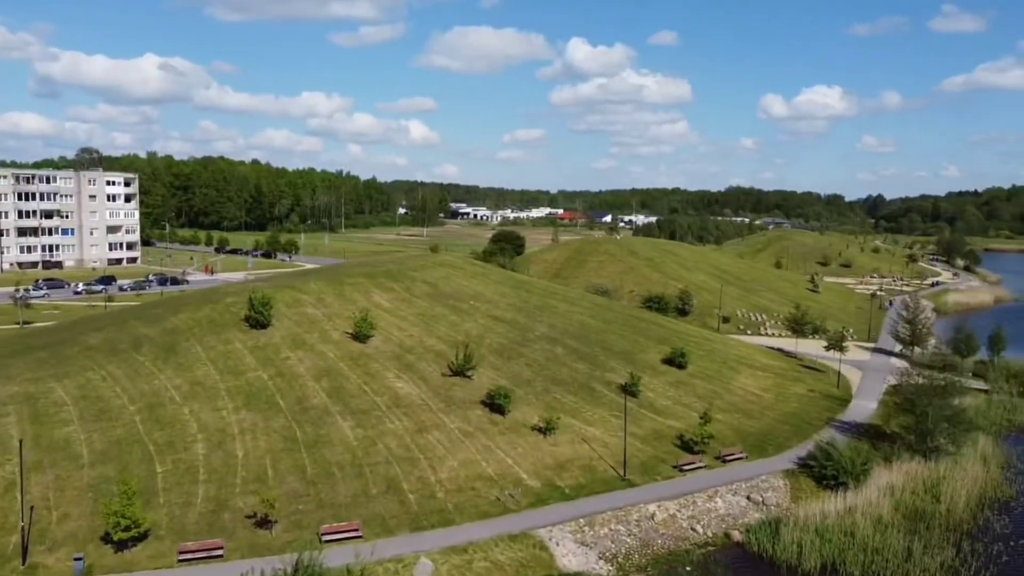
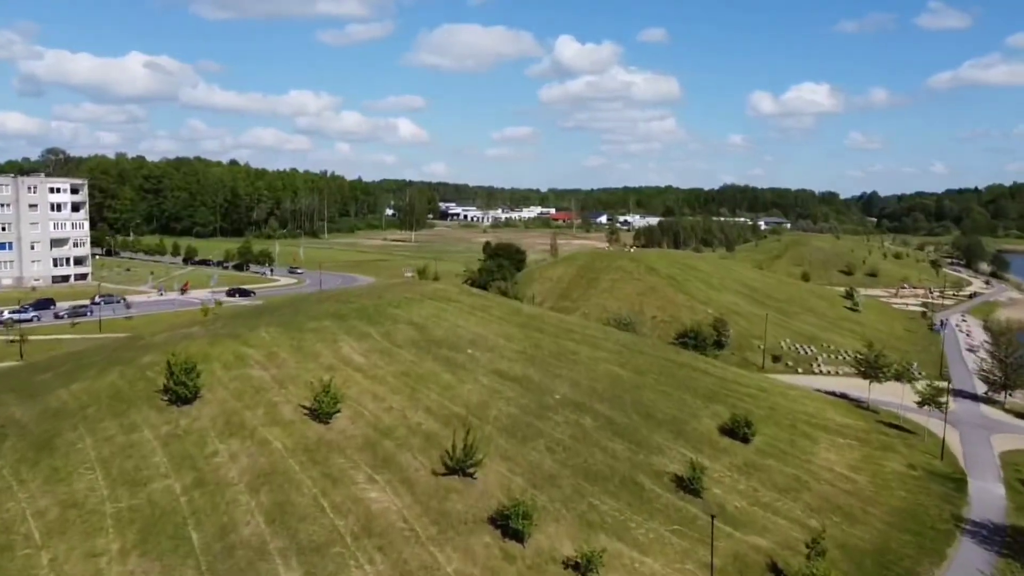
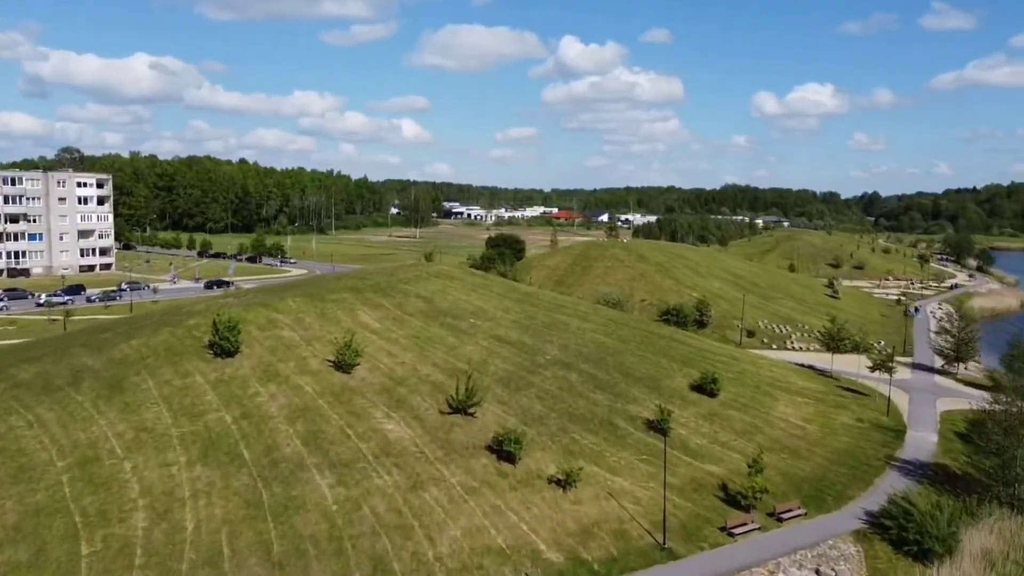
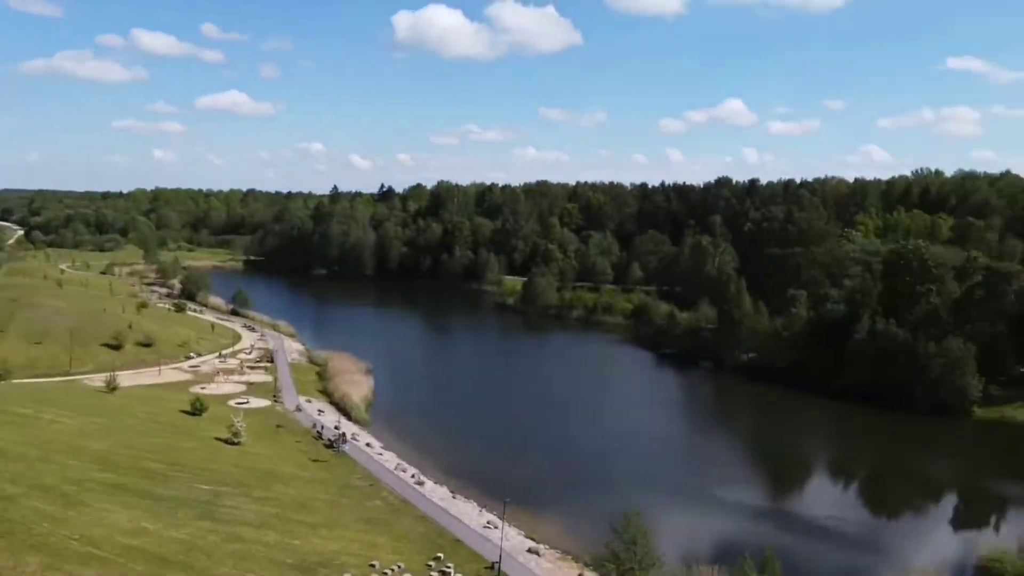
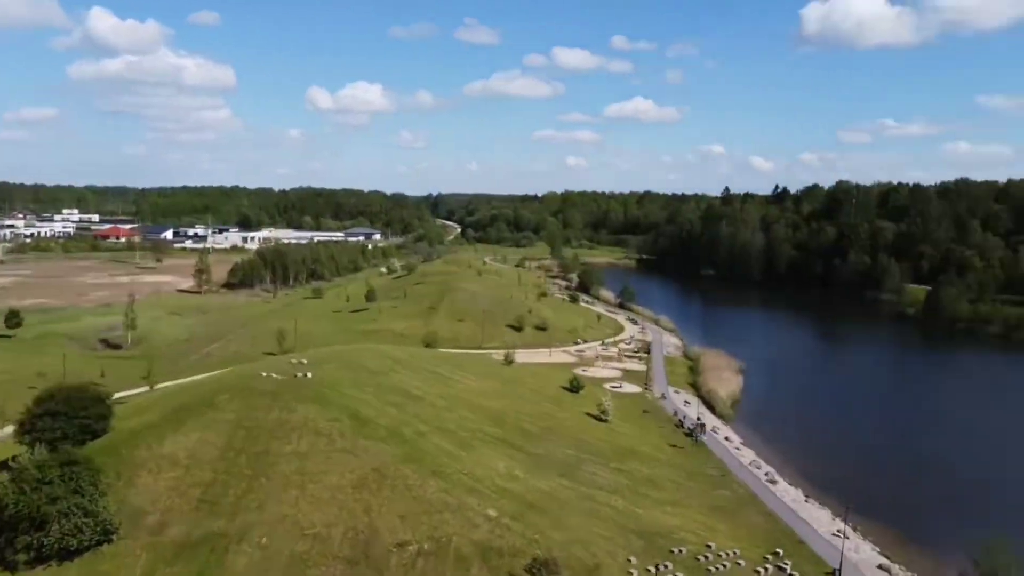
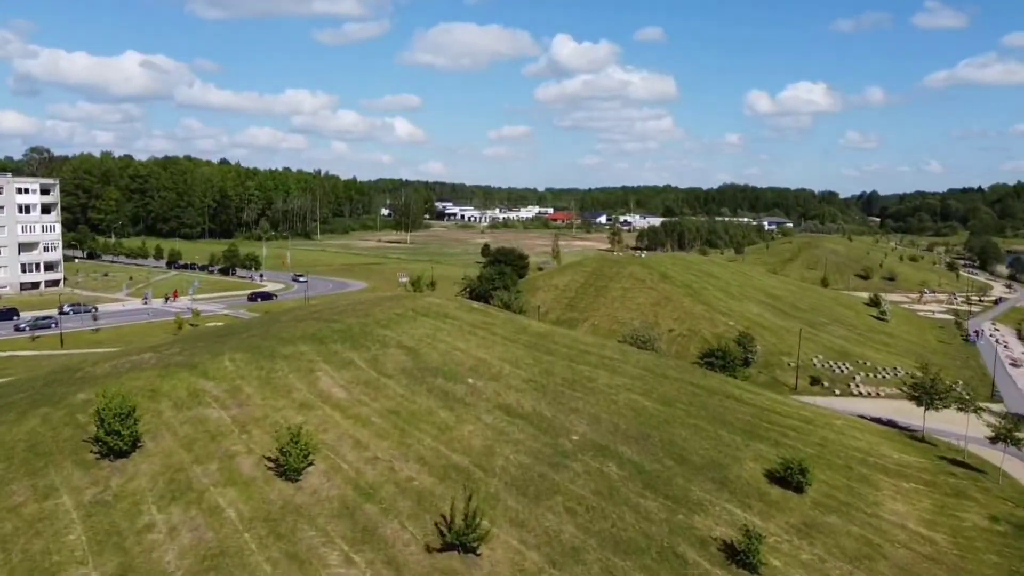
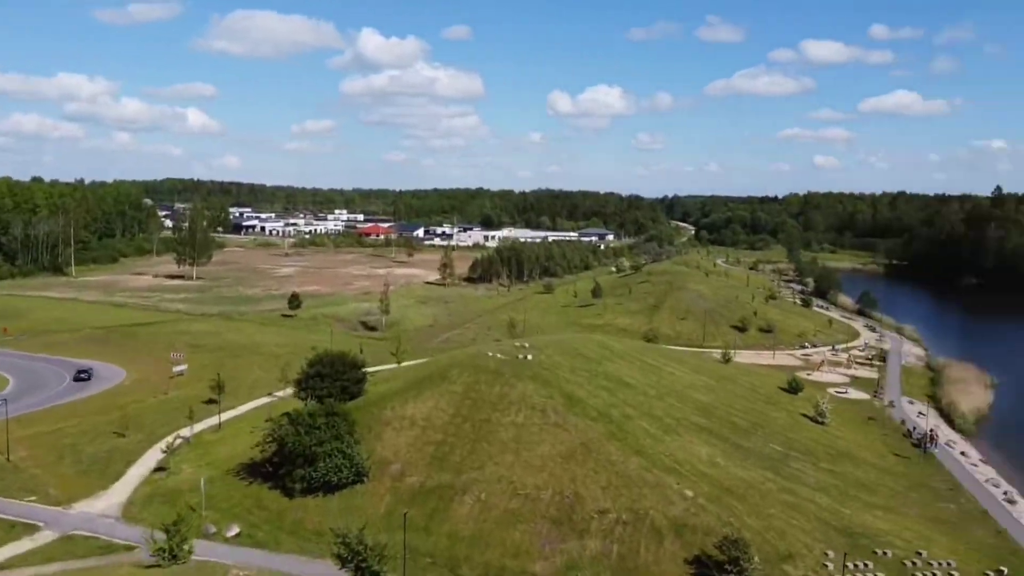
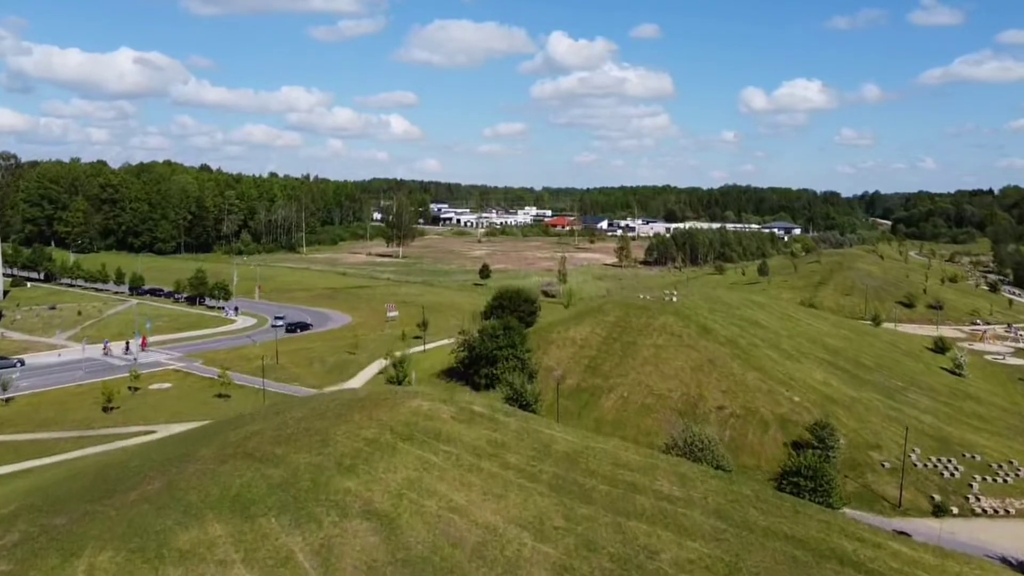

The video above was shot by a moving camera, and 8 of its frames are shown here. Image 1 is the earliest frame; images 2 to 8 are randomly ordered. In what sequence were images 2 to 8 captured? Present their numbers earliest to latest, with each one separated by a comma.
3, 2, 6, 8, 7, 5, 4
